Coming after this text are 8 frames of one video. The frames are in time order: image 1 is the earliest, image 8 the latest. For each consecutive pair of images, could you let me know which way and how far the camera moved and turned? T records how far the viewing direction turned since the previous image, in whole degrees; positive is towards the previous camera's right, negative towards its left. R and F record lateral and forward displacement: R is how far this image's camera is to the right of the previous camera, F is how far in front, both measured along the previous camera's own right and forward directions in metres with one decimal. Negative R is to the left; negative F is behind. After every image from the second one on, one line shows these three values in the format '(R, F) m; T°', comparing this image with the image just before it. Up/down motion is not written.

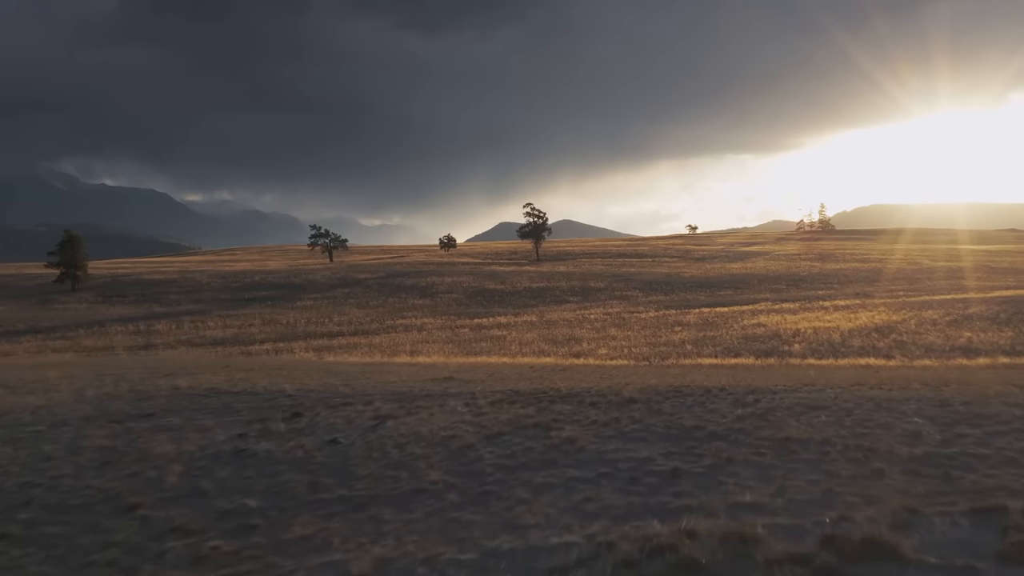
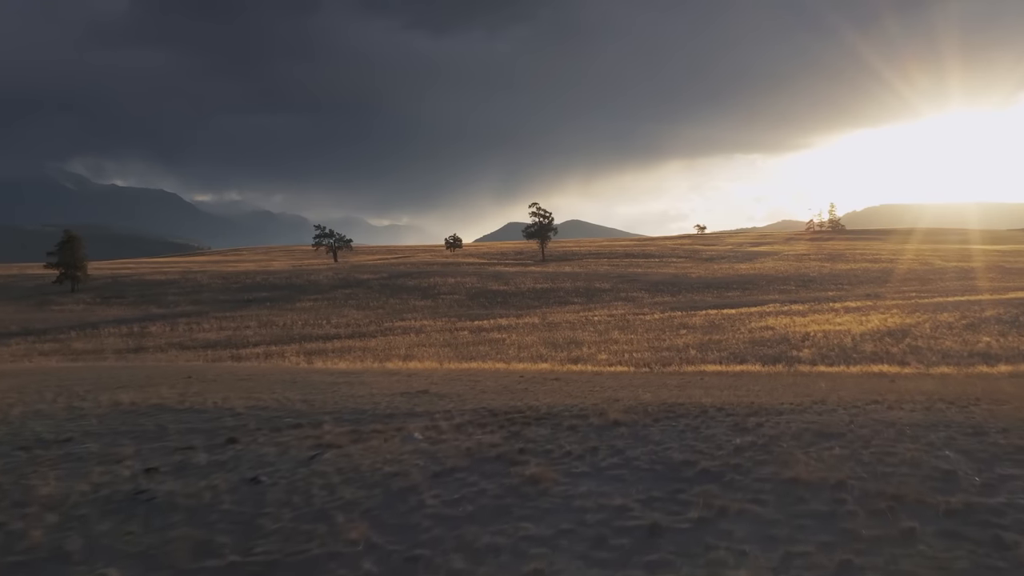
(+0.4, +0.9) m; -1°
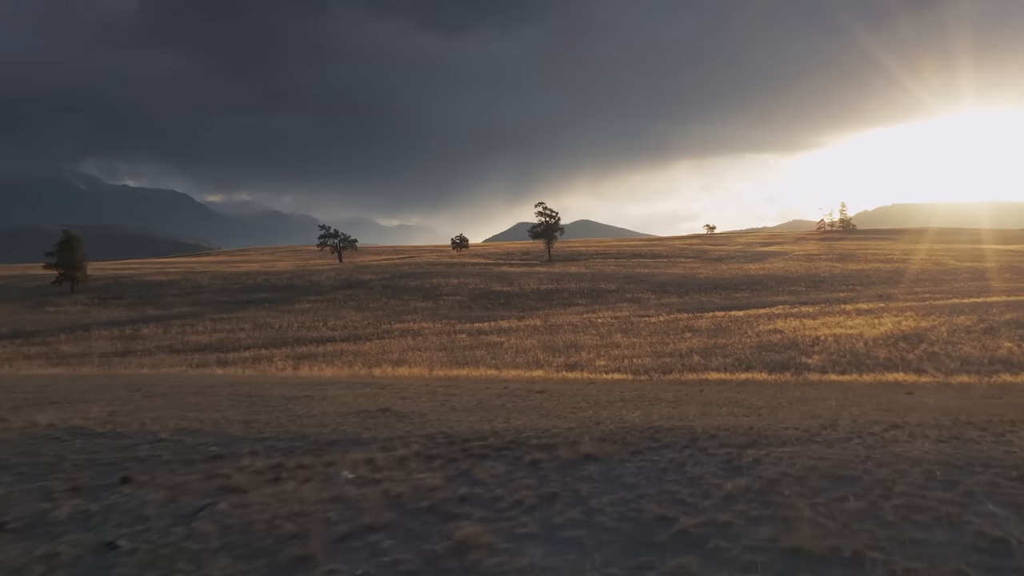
(+0.5, +1.0) m; -1°
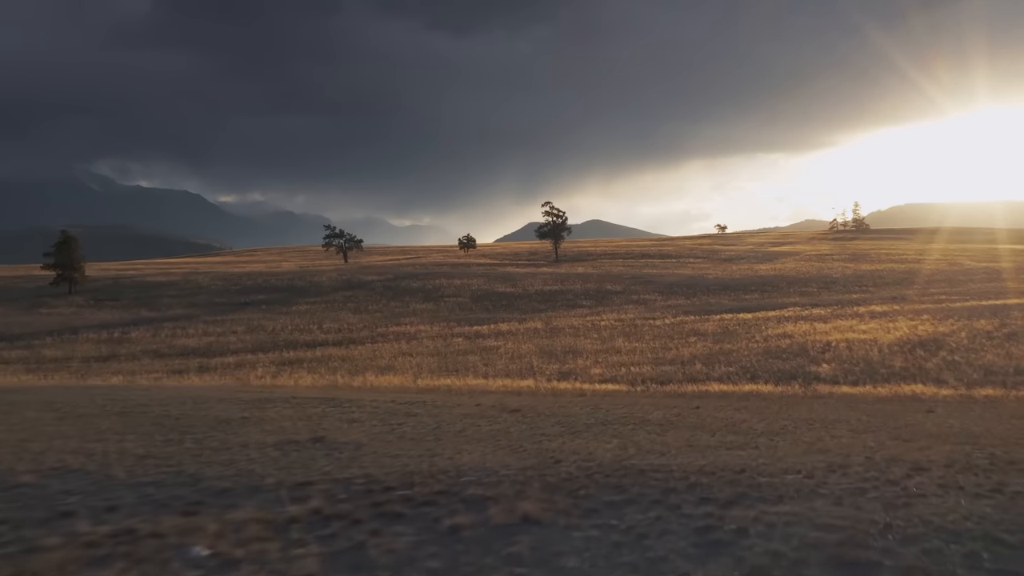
(+0.7, +1.2) m; -1°
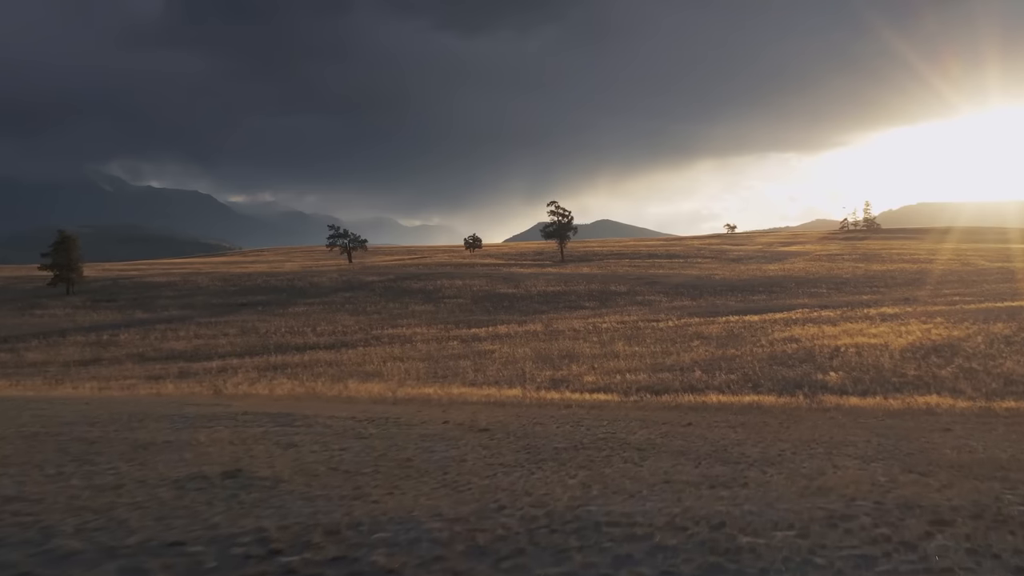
(+0.6, +1.0) m; -1°
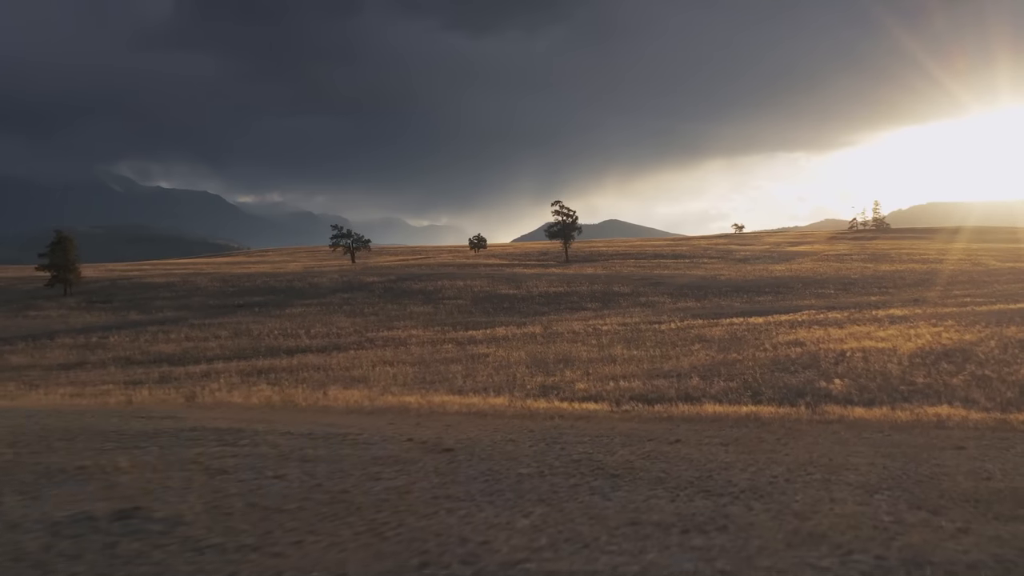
(+0.6, +0.8) m; -1°
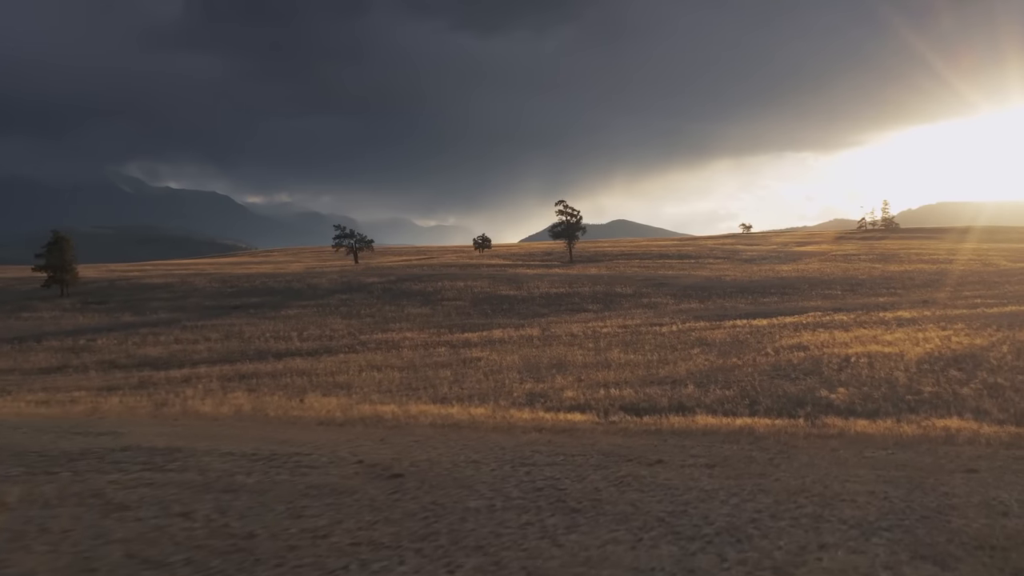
(+0.6, +0.8) m; -1°
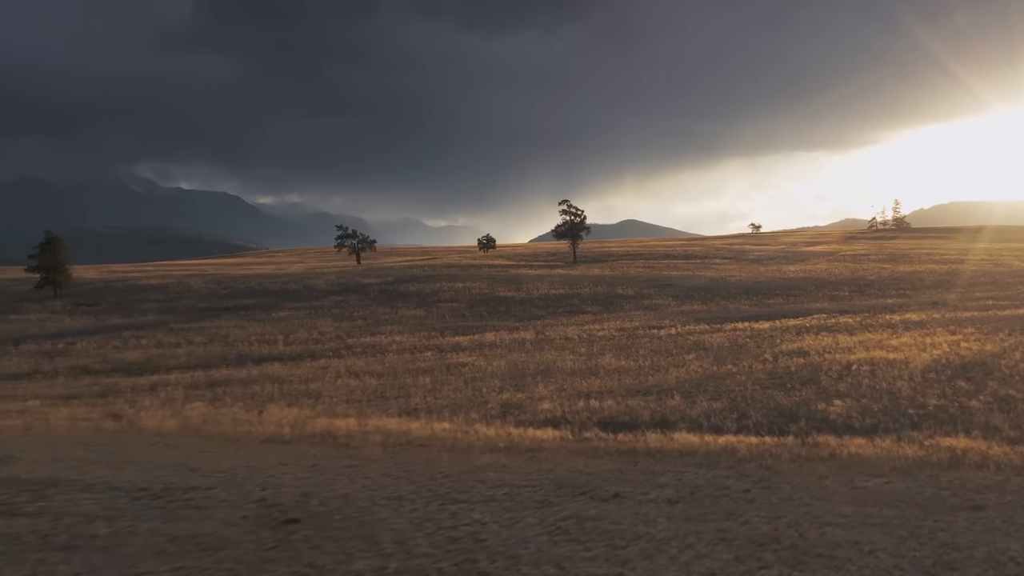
(+0.9, +1.1) m; -1°
